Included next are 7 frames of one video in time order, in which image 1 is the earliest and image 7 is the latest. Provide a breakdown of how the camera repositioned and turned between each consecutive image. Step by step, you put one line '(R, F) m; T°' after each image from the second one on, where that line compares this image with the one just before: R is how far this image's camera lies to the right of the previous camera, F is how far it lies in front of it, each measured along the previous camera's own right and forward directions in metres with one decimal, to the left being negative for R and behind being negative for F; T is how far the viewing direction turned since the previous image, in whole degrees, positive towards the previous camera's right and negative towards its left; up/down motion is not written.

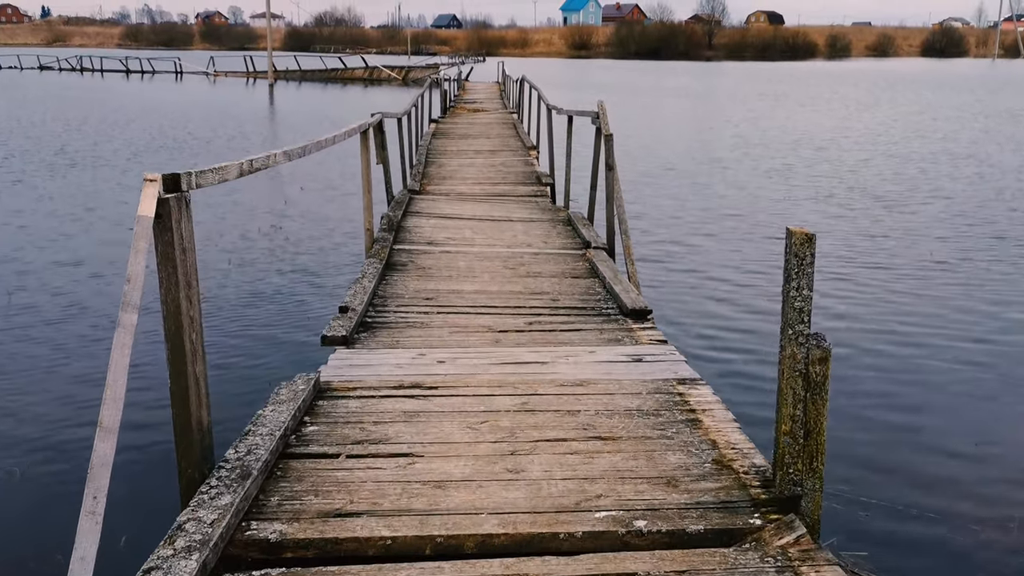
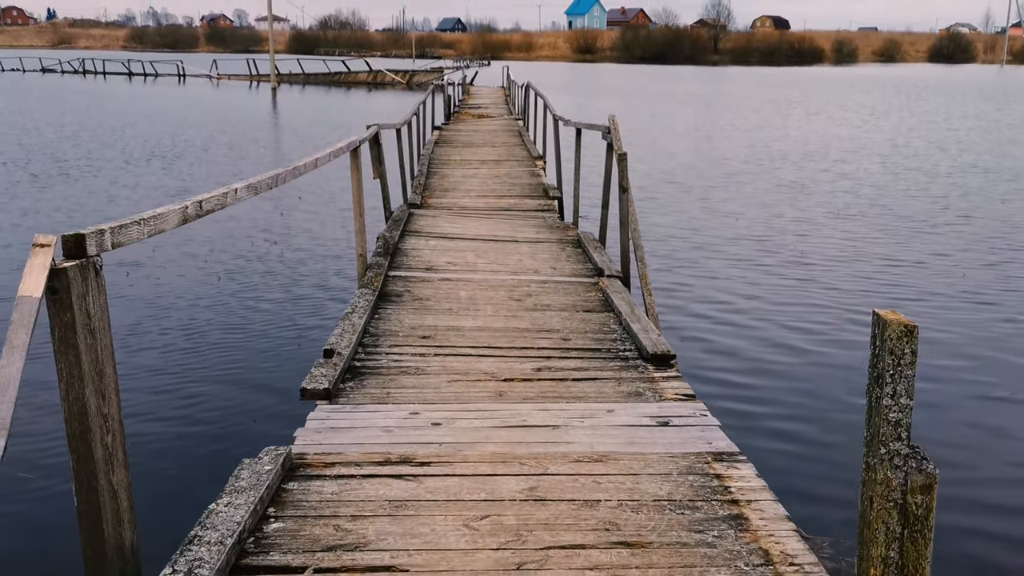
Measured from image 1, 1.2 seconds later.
(0.0, +0.6) m; 0°
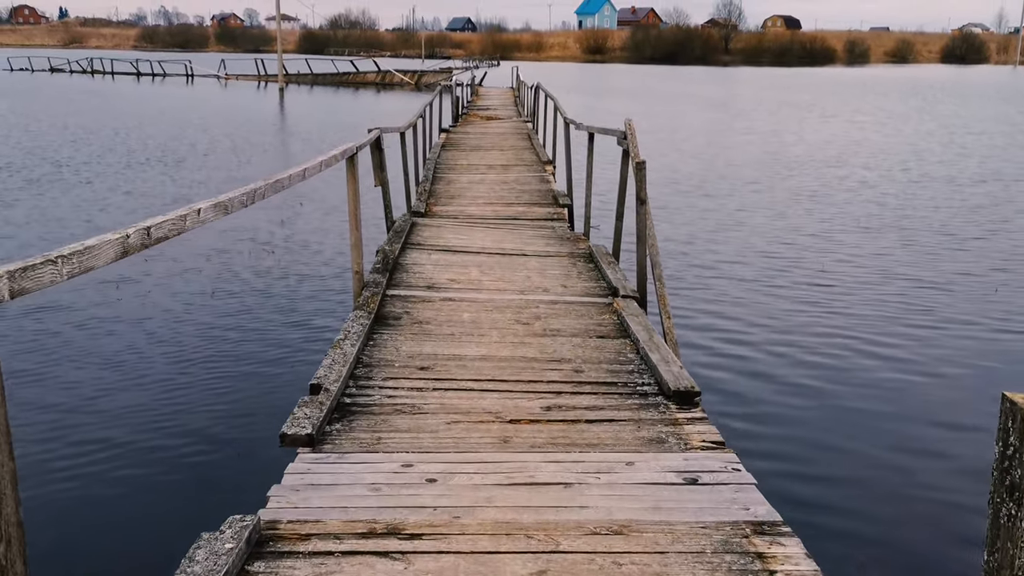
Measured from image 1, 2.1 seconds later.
(0.0, +0.4) m; 0°
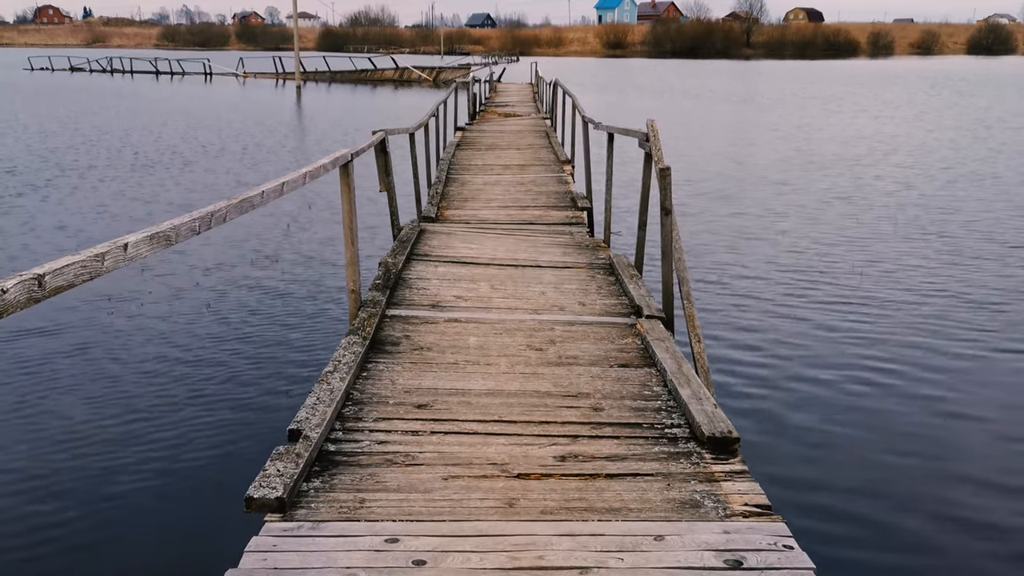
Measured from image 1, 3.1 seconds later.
(0.0, +0.5) m; -1°
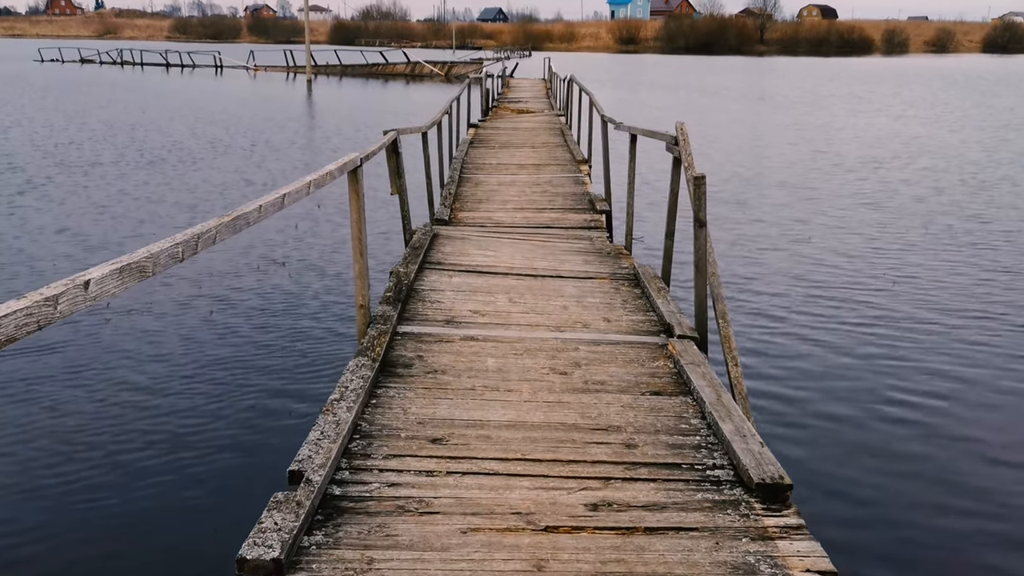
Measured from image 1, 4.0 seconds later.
(-0.1, +0.4) m; 0°
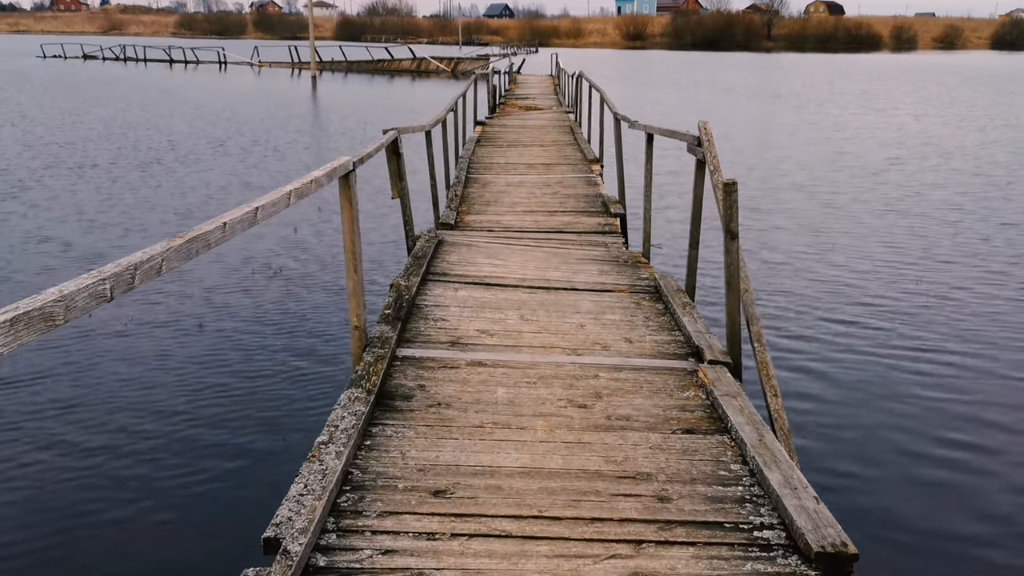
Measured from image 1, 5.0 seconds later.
(0.0, +0.5) m; 0°
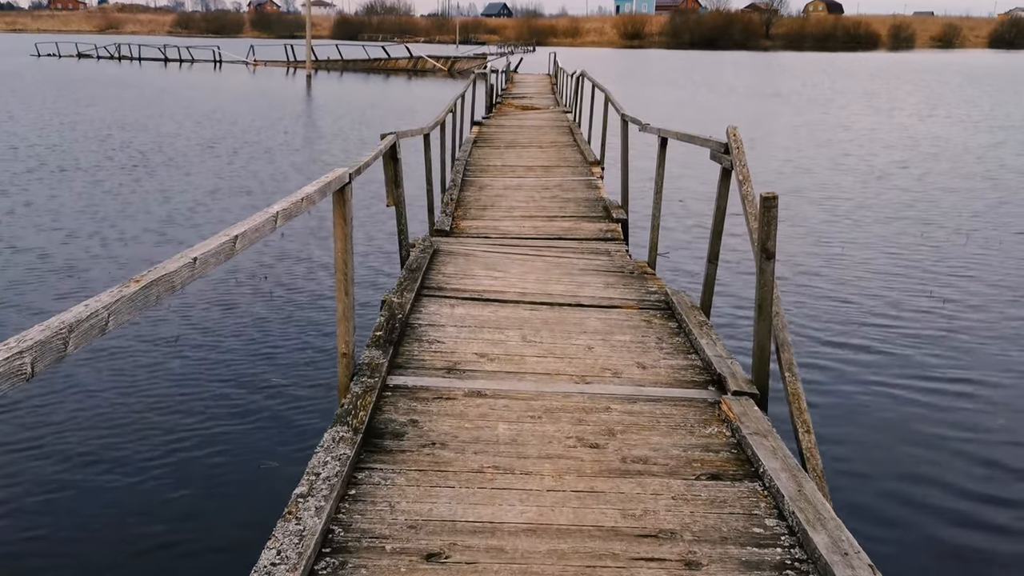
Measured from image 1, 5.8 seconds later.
(0.0, +0.4) m; 0°
